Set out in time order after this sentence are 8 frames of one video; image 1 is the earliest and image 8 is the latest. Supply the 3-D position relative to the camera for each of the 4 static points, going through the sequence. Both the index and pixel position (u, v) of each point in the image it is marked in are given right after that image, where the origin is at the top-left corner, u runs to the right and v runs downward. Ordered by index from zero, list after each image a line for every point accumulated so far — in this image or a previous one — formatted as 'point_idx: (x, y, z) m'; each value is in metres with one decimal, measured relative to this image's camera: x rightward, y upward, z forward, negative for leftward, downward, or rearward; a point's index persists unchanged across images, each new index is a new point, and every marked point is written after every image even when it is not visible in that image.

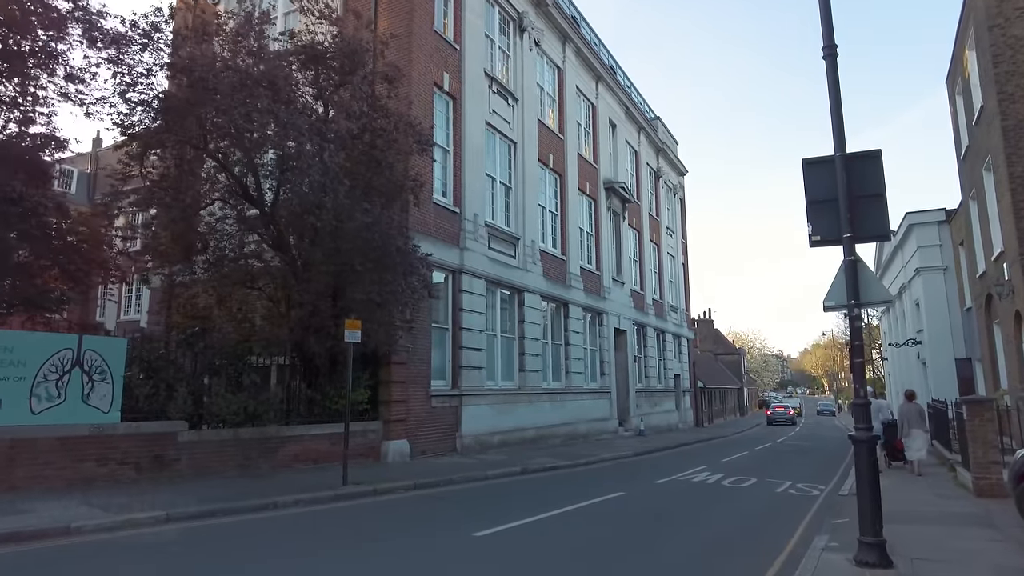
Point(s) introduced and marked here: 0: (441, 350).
0: (-1.7, -1.5, +17.2) m
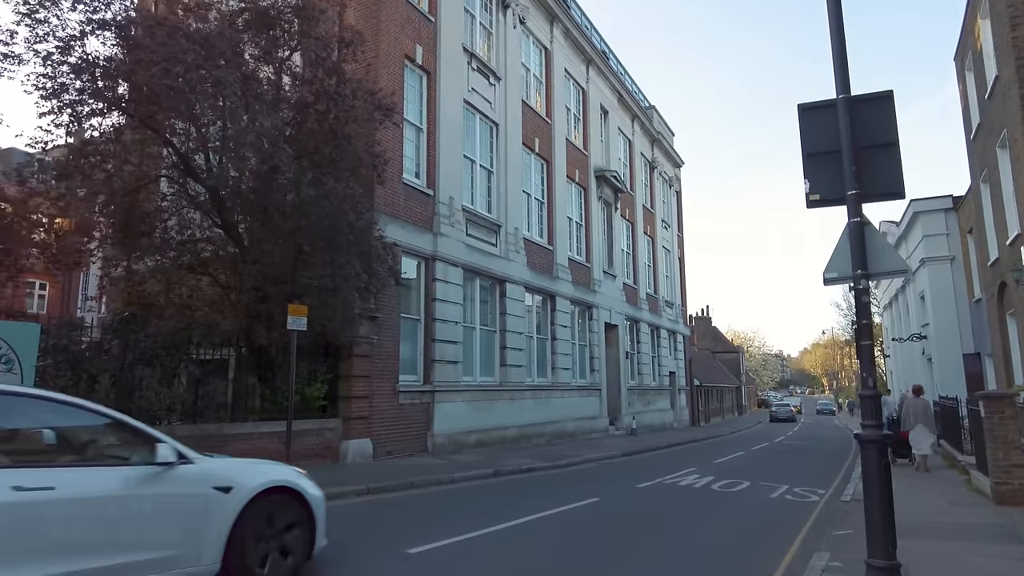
0: (-2.3, -1.2, +15.9) m
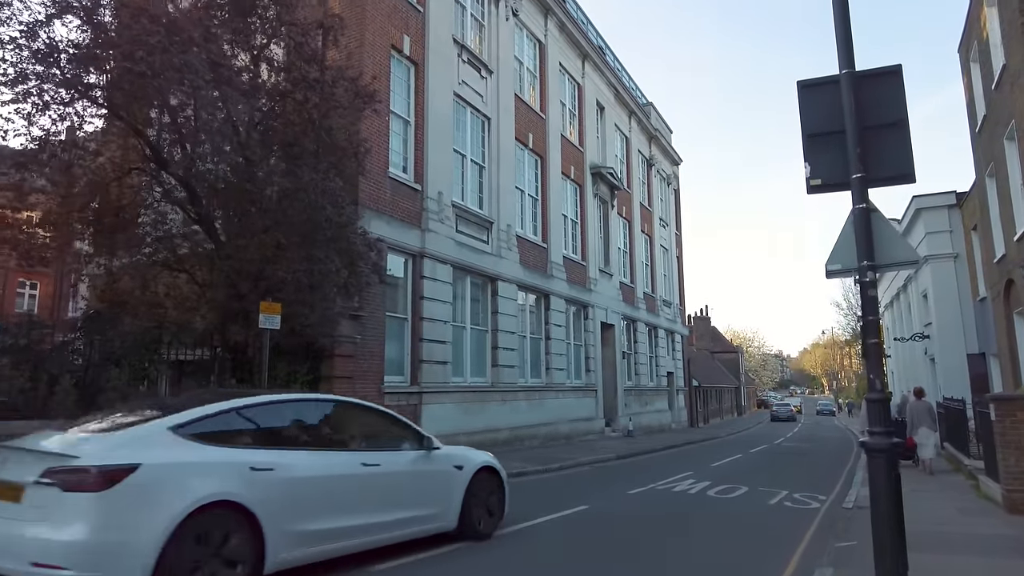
0: (-2.5, -1.2, +15.4) m
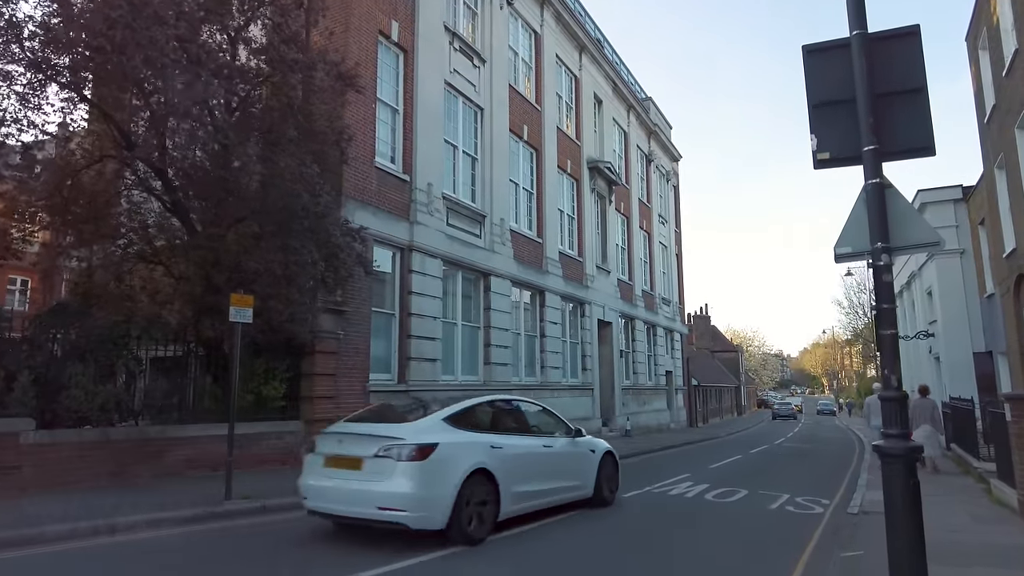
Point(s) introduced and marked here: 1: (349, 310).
0: (-2.7, -1.1, +14.9) m
1: (-3.1, -0.4, +13.3) m
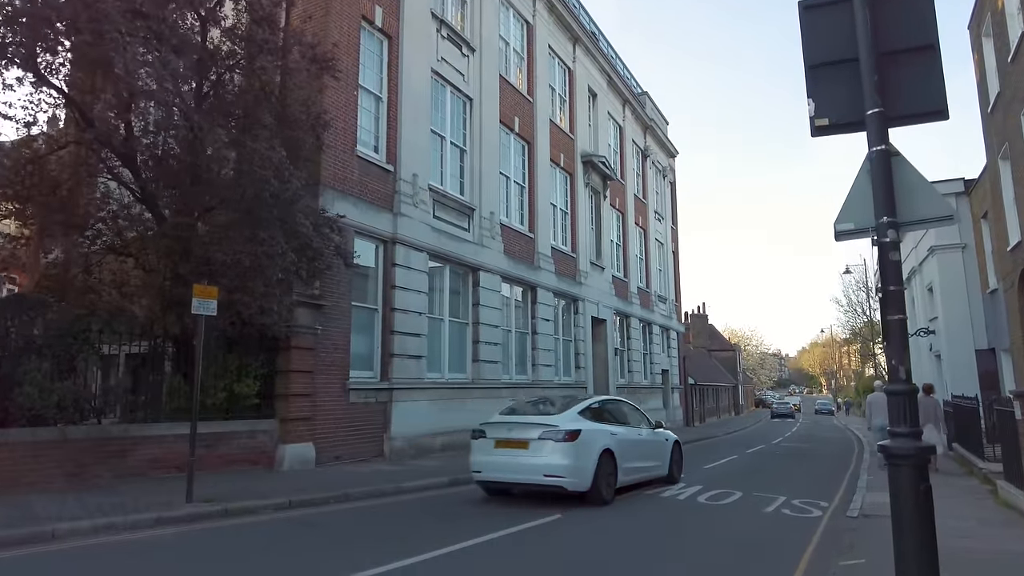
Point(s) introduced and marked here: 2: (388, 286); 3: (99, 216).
0: (-2.9, -1.0, +14.3) m
1: (-3.4, -0.3, +12.8) m
2: (-2.6, 0.0, +14.7) m
3: (-6.7, +1.2, +11.4) m
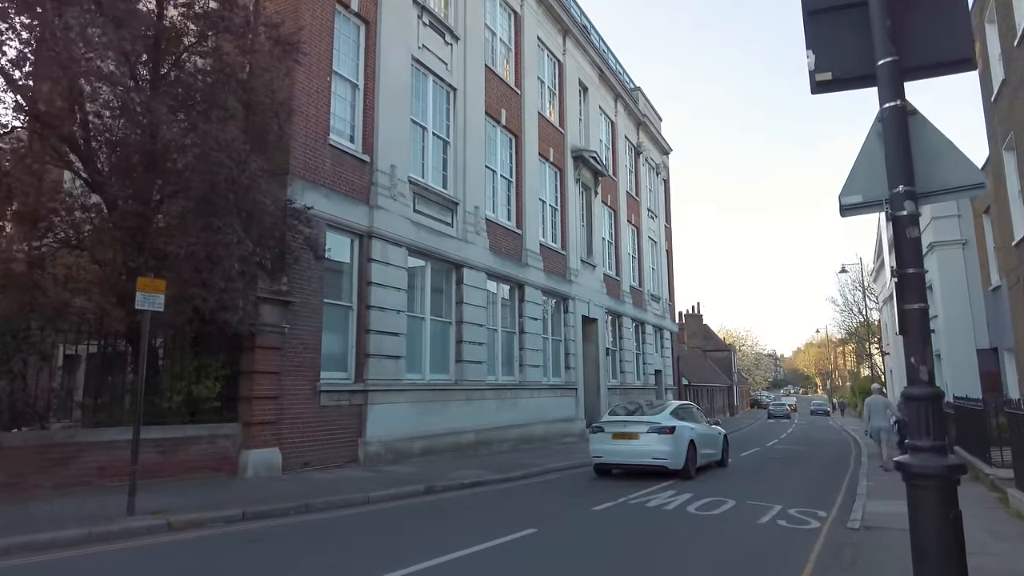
0: (-3.3, -0.9, +13.6) m
1: (-3.7, -0.2, +12.1) m
2: (-3.0, +0.1, +14.0) m
3: (-7.1, +1.2, +10.6) m
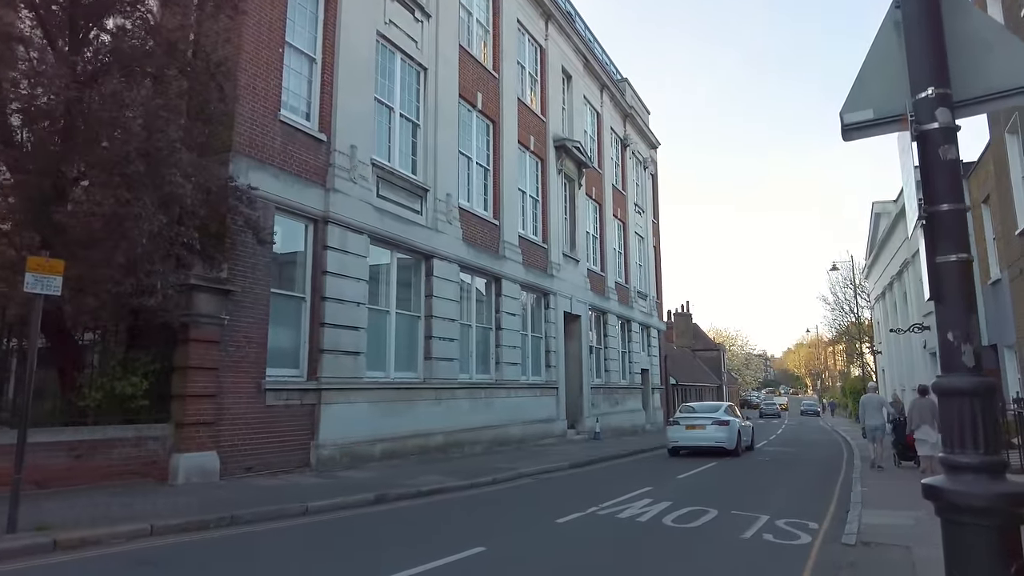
0: (-3.9, -0.7, +12.5) m
1: (-4.3, 0.0, +11.0) m
2: (-3.6, +0.3, +12.9) m
3: (-7.6, +1.4, +9.5) m
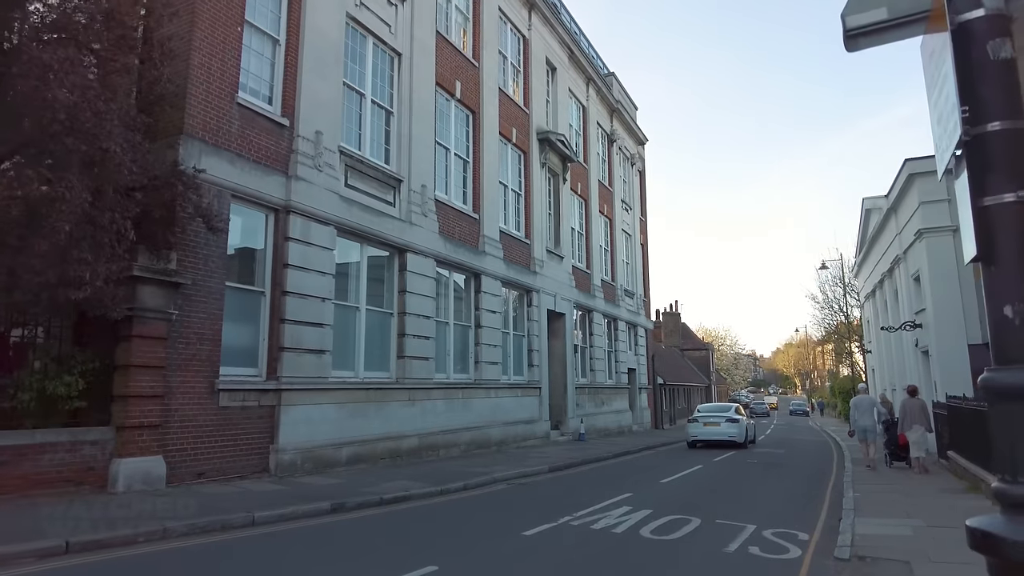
0: (-4.3, -0.6, +11.7) m
1: (-4.7, +0.1, +10.2) m
2: (-4.0, +0.4, +12.1) m
3: (-8.0, +1.5, +8.7) m
